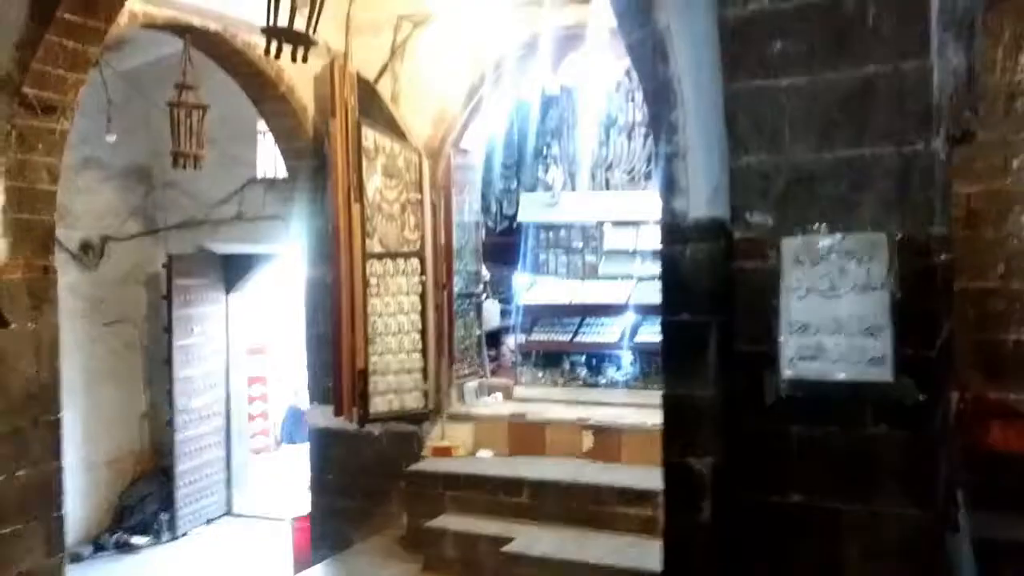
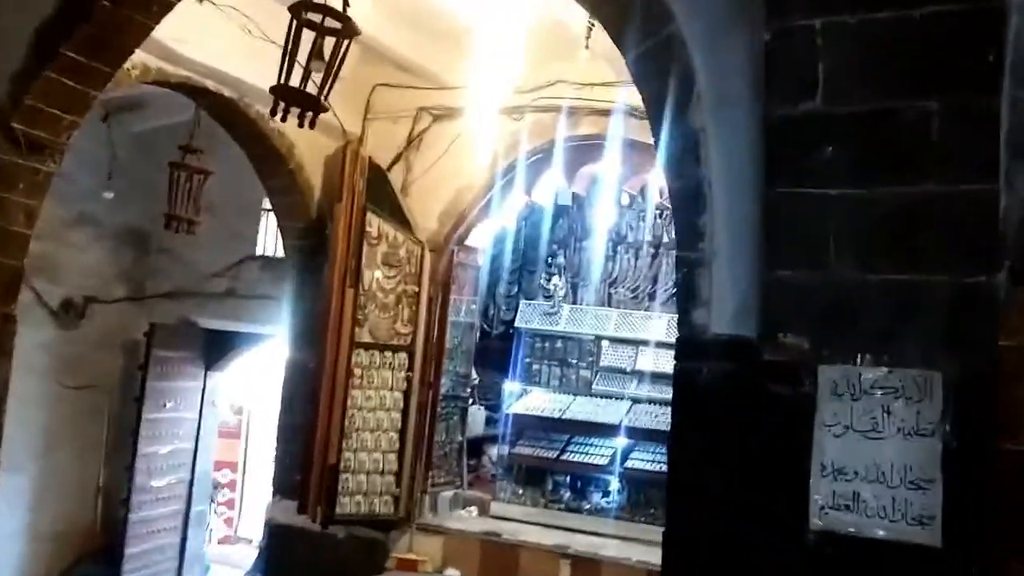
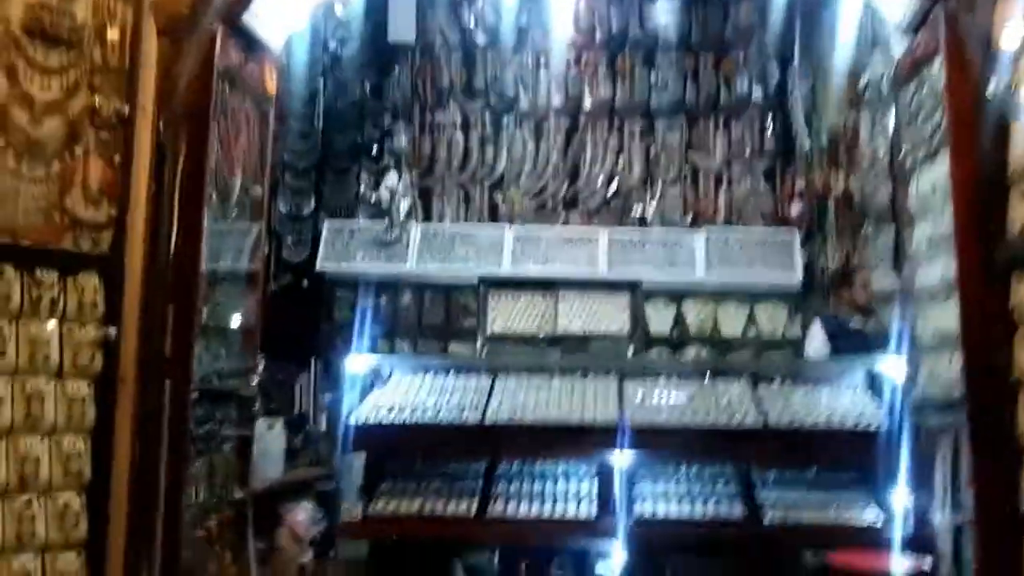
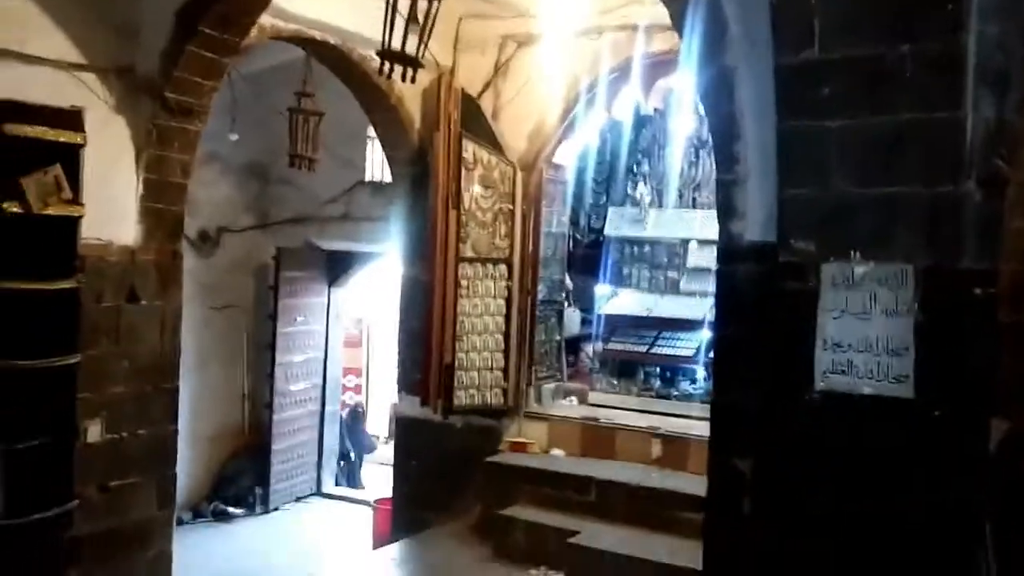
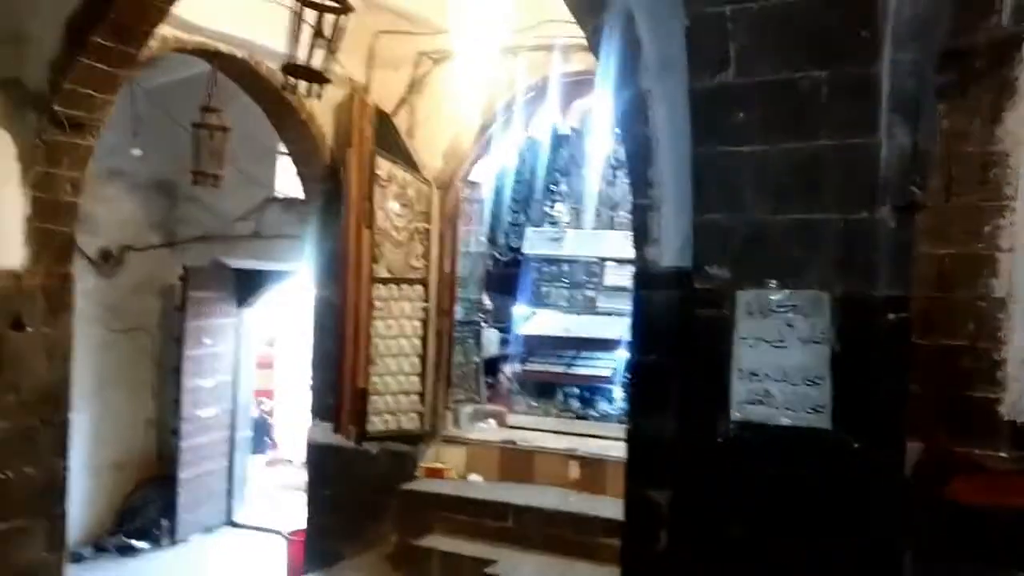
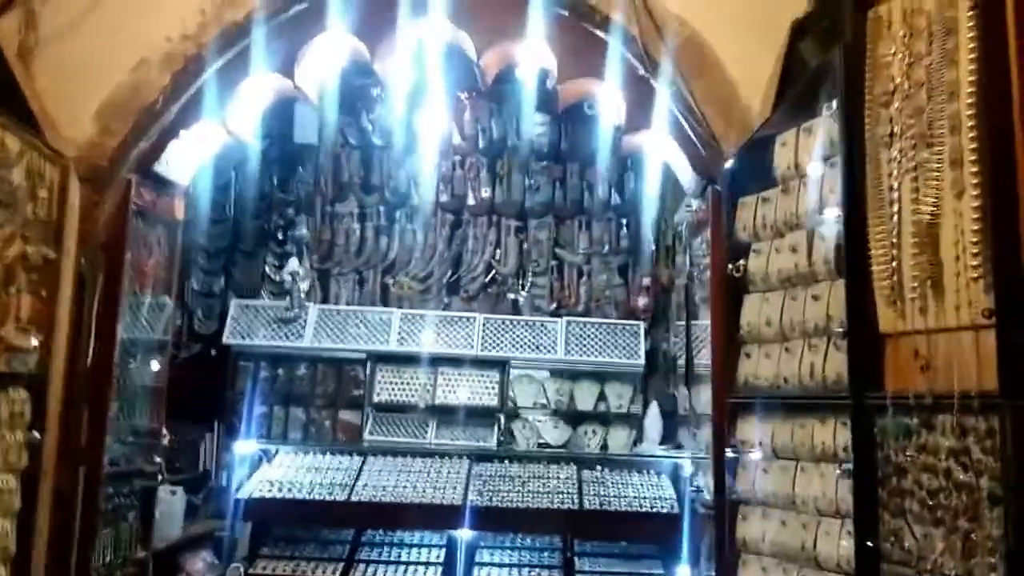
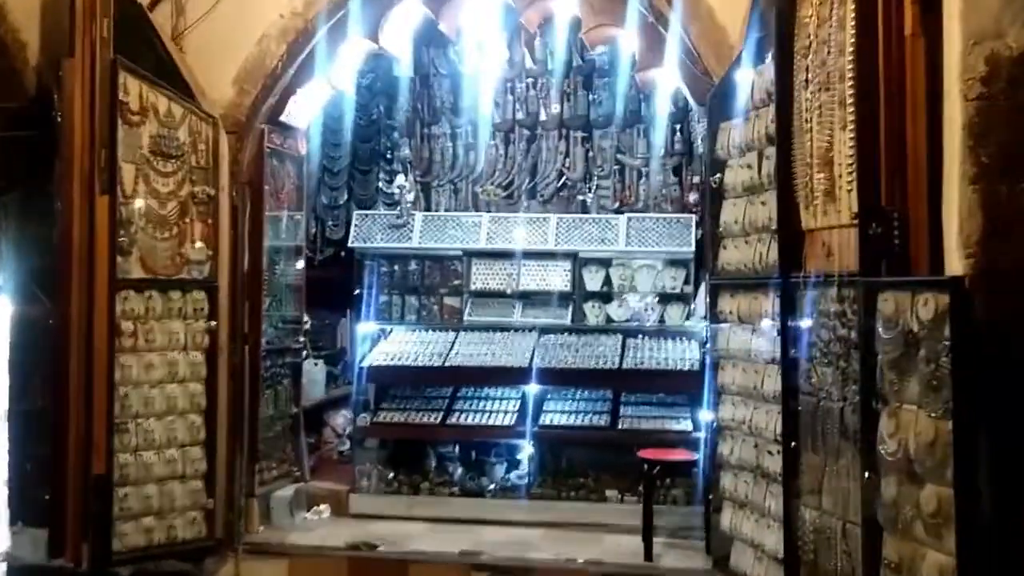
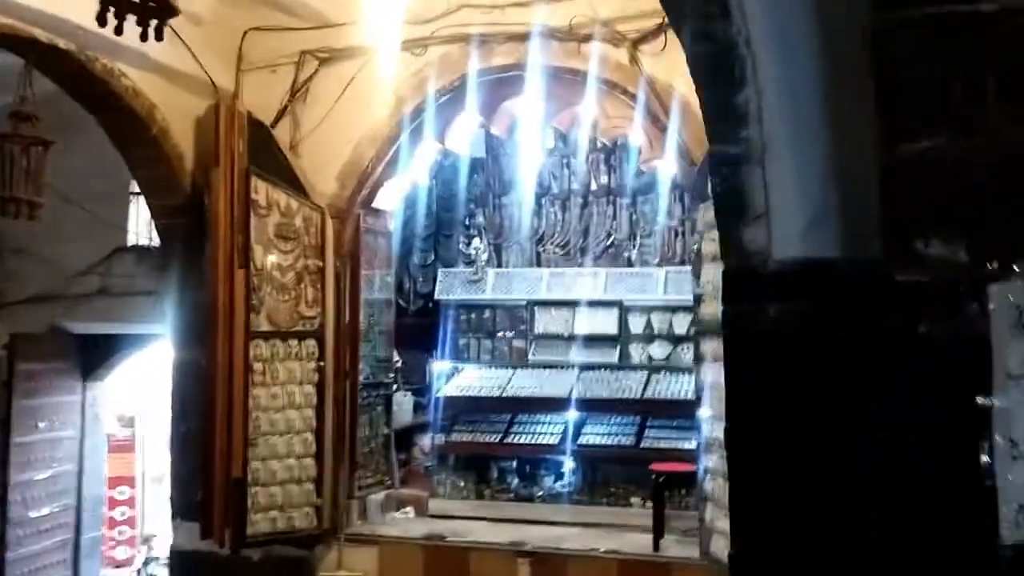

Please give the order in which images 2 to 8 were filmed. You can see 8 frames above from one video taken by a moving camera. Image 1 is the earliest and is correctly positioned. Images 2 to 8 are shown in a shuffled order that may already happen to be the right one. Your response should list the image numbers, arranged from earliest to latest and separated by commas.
5, 4, 2, 8, 7, 6, 3
